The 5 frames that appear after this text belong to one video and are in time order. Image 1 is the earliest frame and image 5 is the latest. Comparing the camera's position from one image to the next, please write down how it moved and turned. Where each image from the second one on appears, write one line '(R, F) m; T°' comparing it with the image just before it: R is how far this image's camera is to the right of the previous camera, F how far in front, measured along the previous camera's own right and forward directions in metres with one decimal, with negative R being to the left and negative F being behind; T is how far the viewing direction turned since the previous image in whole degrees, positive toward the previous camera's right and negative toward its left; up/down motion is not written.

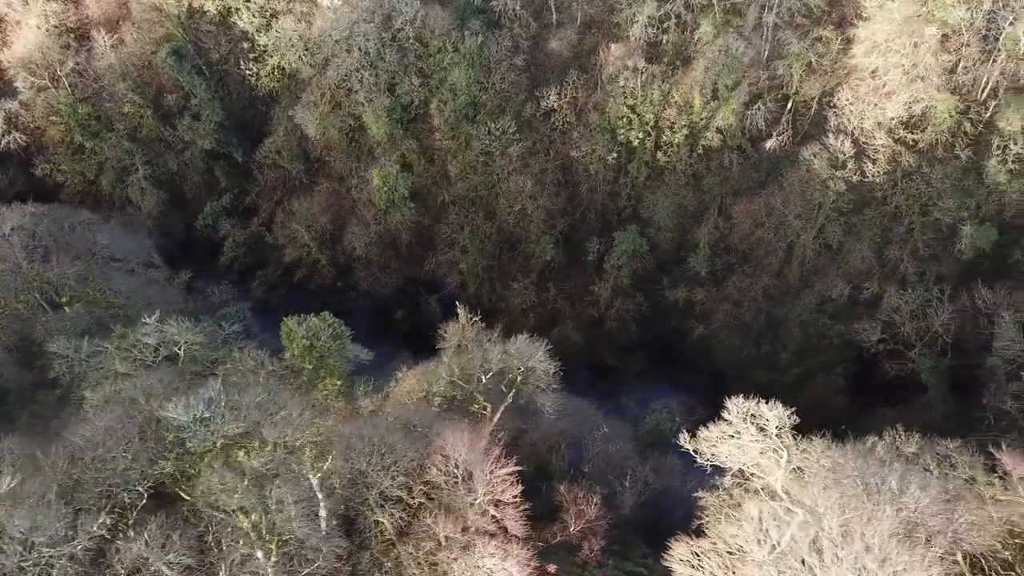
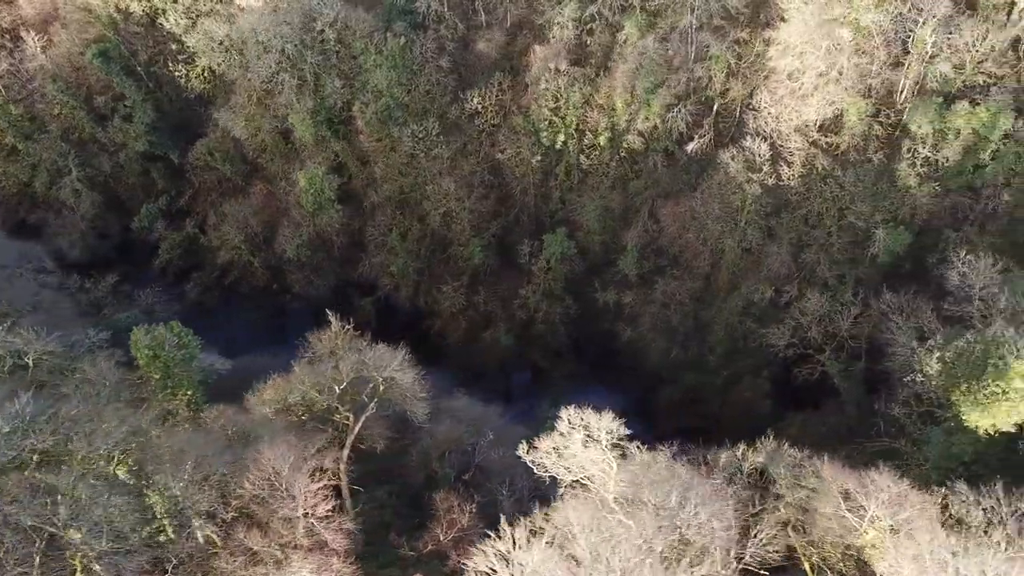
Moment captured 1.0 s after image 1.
(+4.6, +0.2) m; 0°
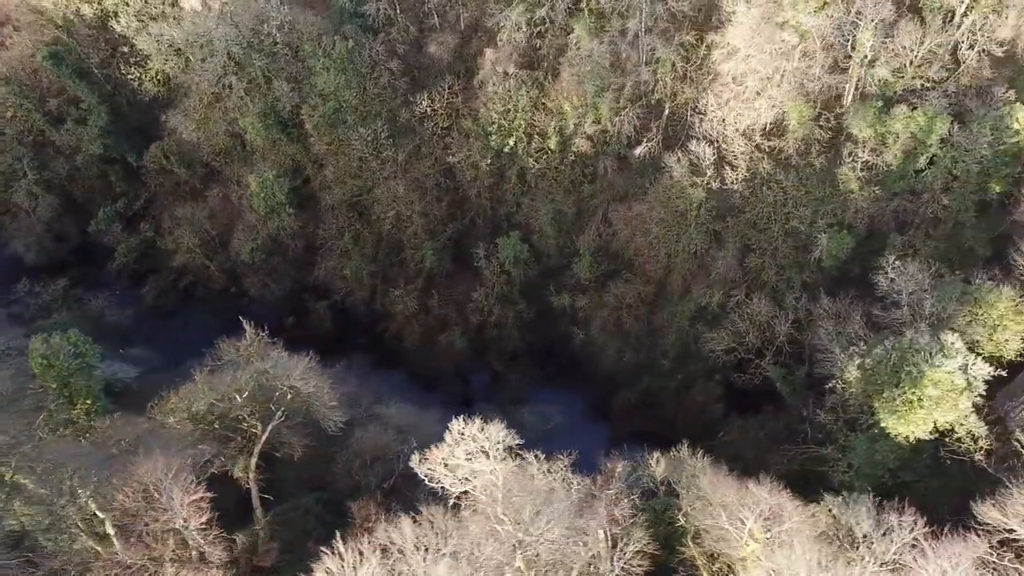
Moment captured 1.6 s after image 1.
(+3.1, +0.2) m; 0°
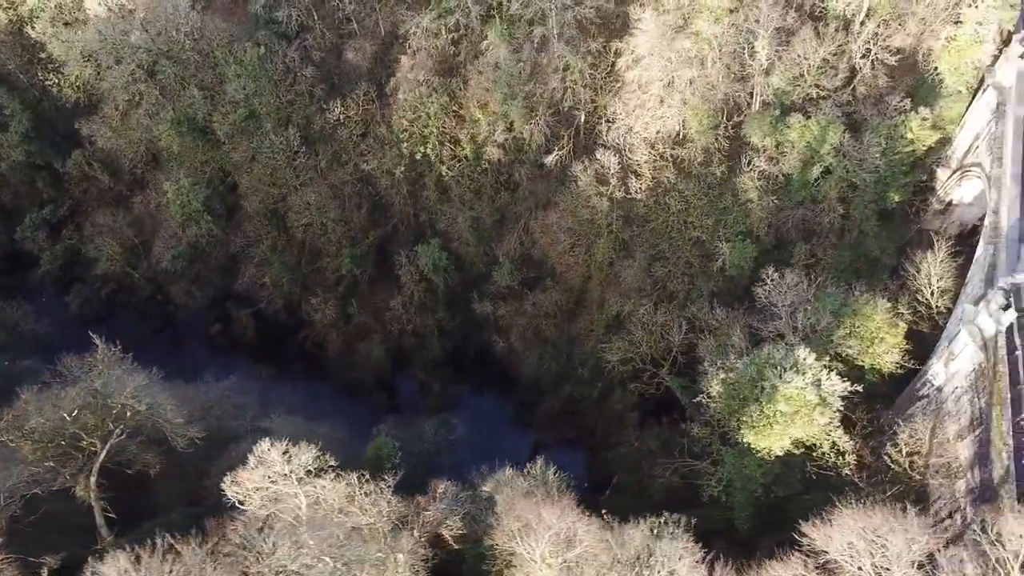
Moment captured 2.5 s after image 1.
(+5.2, +0.3) m; 0°
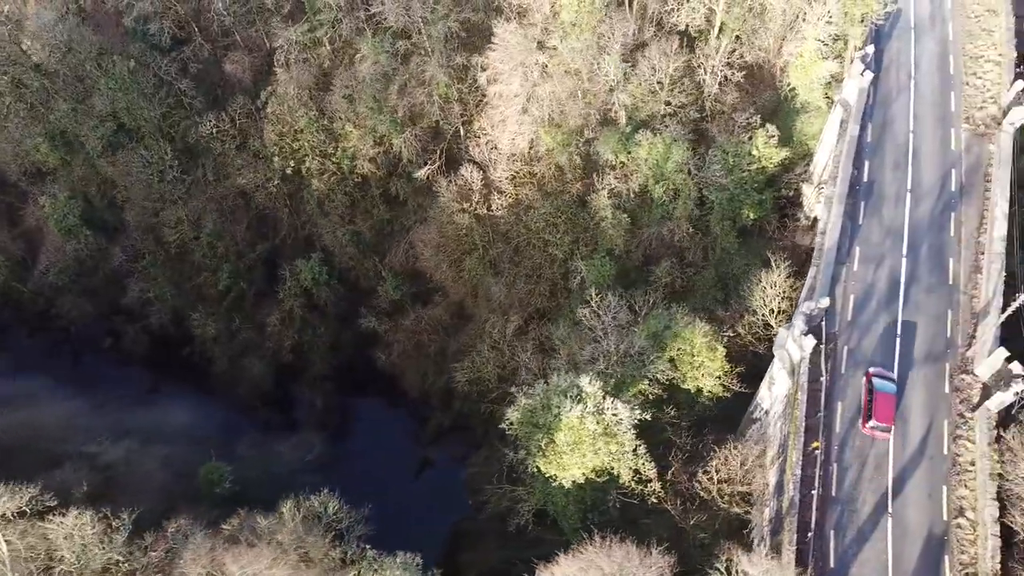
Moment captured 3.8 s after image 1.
(+7.5, +0.5) m; 0°
